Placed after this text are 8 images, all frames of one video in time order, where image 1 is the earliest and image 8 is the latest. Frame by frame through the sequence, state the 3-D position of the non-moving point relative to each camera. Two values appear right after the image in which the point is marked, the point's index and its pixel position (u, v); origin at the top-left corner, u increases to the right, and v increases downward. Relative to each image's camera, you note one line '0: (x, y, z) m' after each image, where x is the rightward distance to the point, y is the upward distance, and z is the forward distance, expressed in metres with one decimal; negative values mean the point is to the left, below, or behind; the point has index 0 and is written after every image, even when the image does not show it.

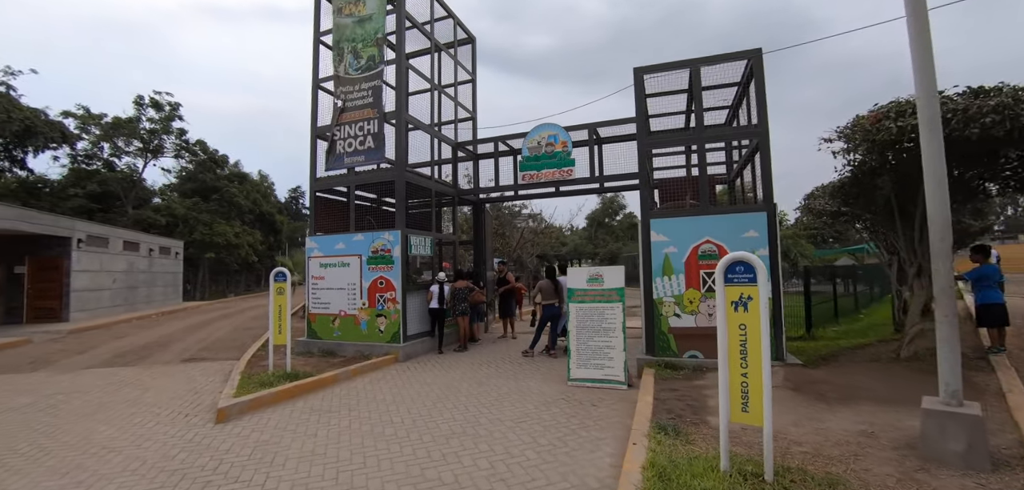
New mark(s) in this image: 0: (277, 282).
0: (-3.5, -0.6, +6.7) m
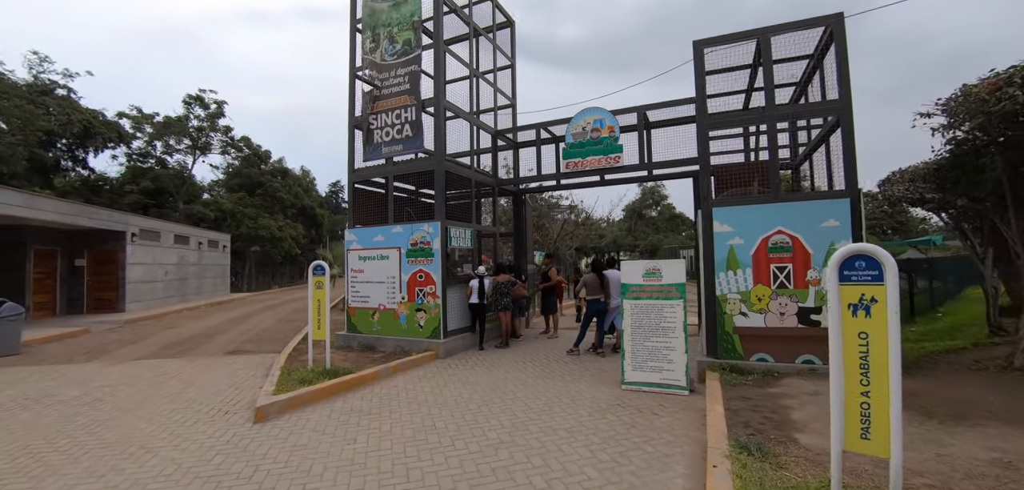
0: (-2.9, -0.5, +6.5) m
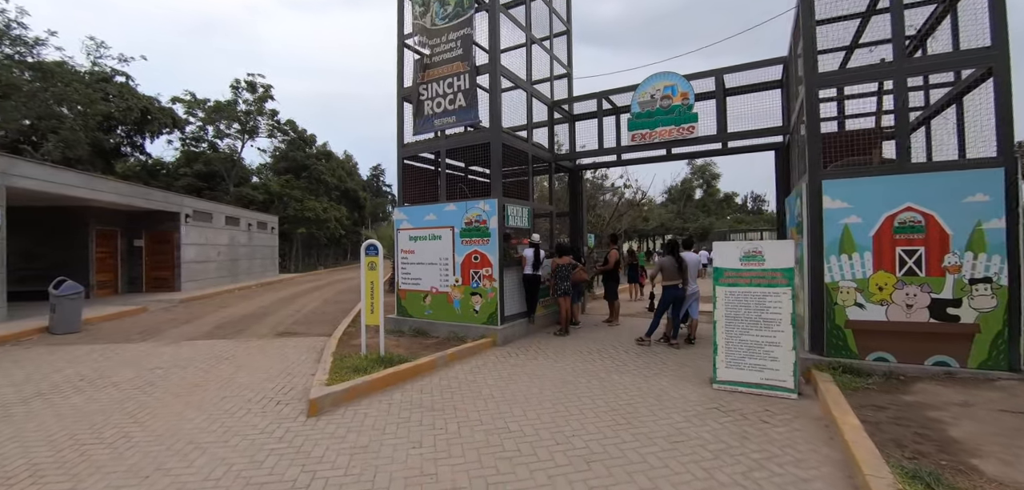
0: (-1.9, -0.2, +6.0) m
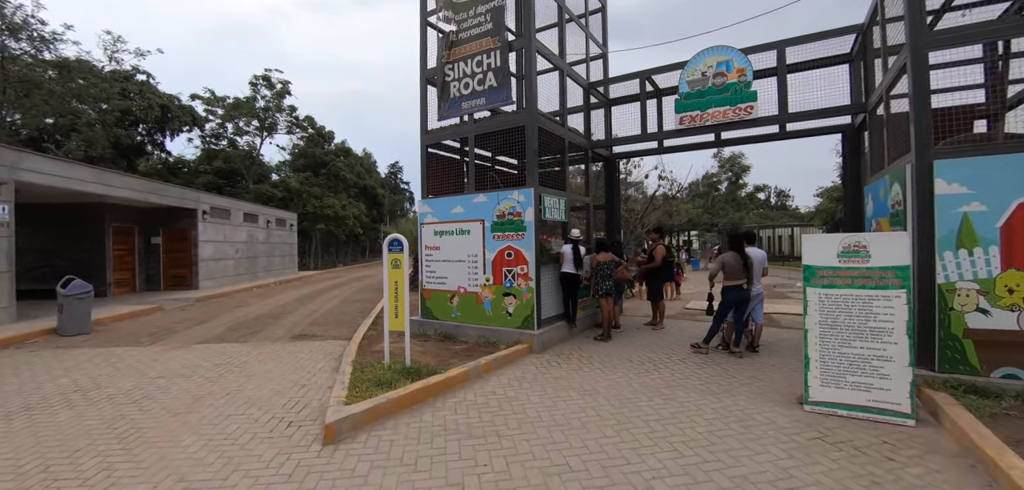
0: (-1.4, -0.1, +5.3) m
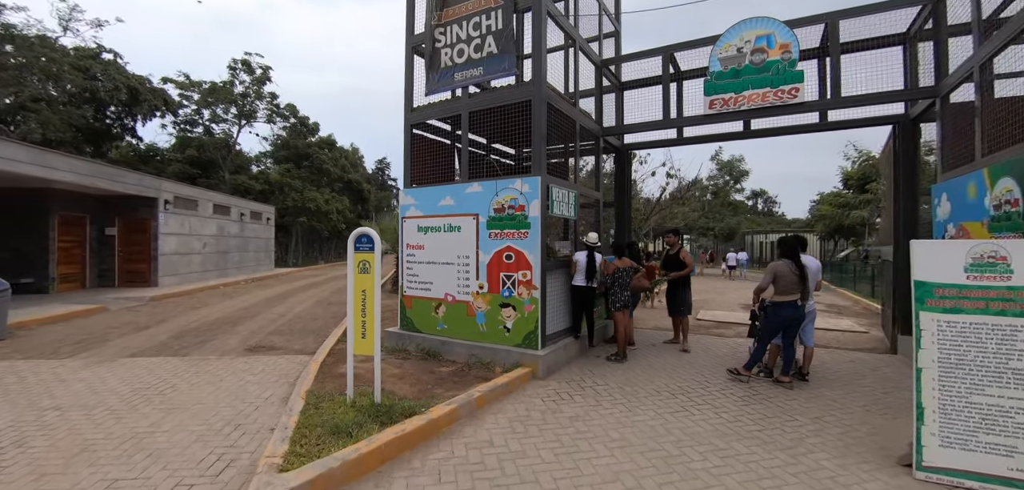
0: (-1.4, -0.1, +4.0) m
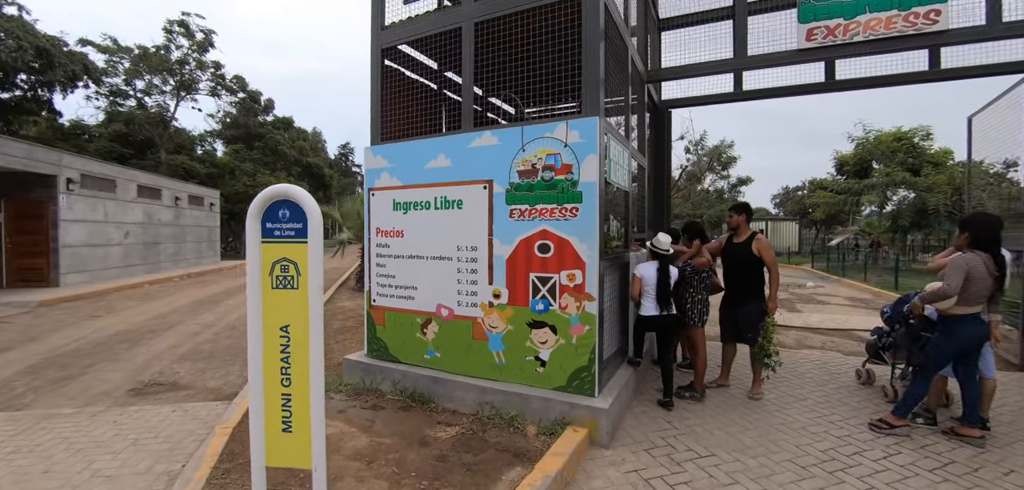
0: (-1.0, 0.0, +1.9) m
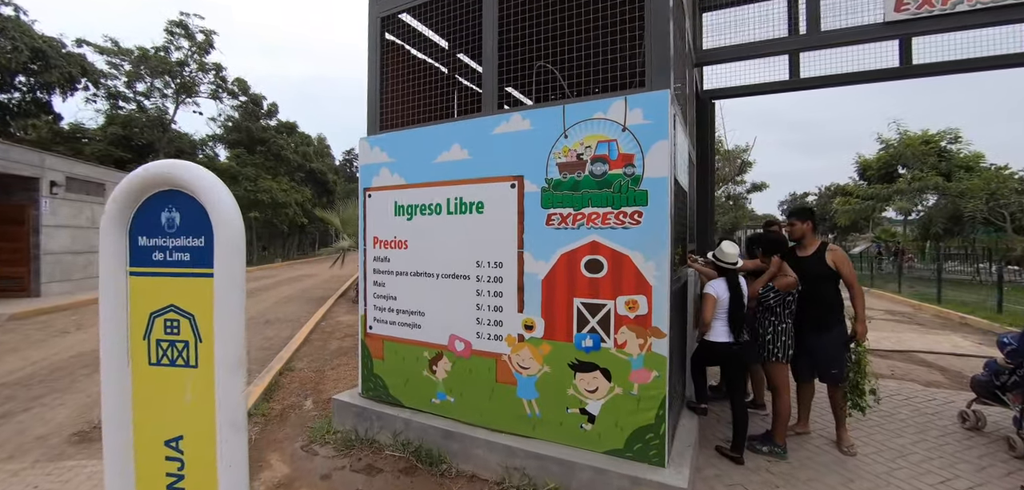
0: (-0.8, -0.1, +1.1) m
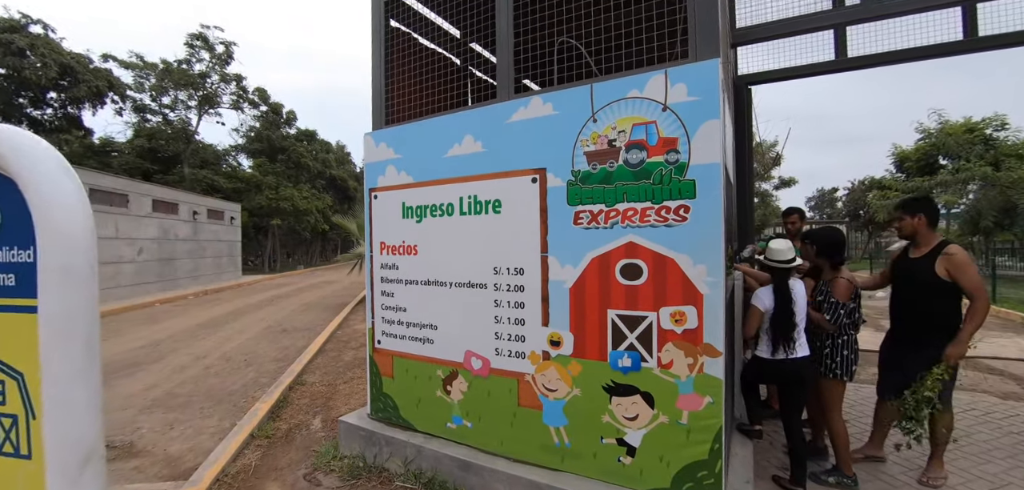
0: (-0.7, -0.1, +0.7) m
